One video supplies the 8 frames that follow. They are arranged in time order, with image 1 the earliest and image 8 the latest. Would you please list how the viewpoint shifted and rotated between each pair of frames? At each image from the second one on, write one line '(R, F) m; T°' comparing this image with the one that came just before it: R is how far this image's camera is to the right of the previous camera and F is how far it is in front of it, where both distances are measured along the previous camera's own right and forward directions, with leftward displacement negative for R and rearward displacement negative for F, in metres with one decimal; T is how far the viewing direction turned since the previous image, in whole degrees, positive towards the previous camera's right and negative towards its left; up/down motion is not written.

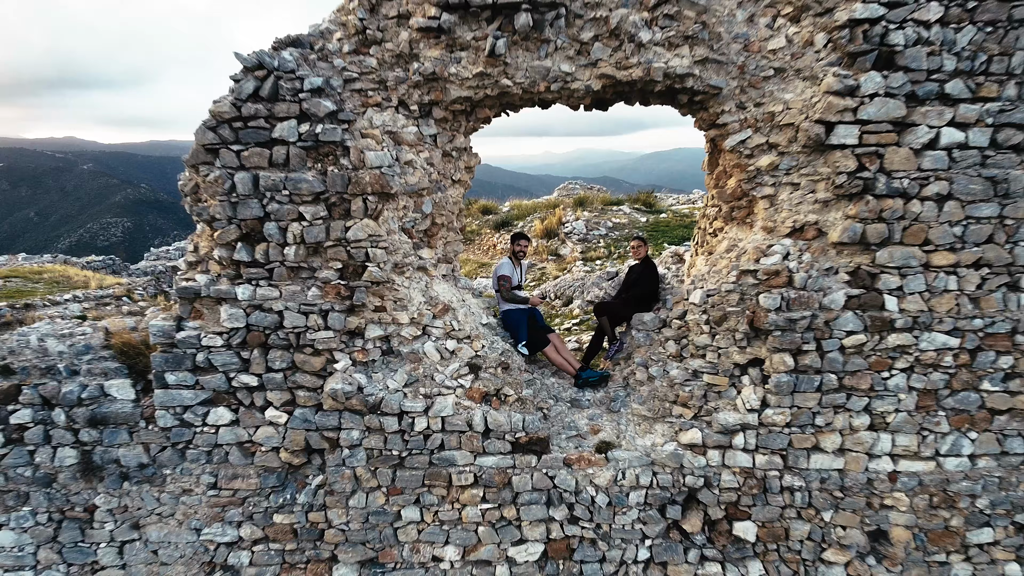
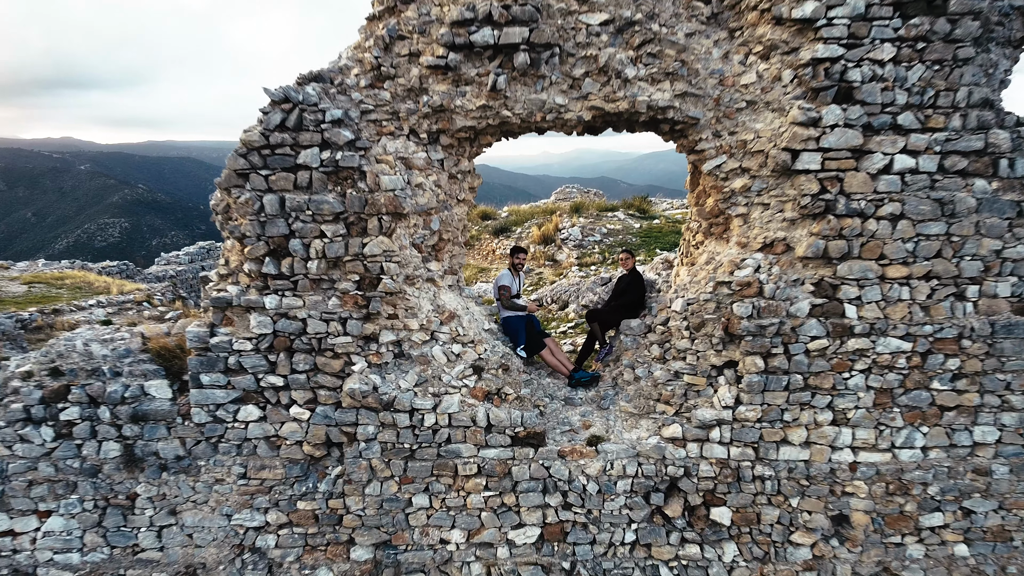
(0.0, -0.3) m; 0°
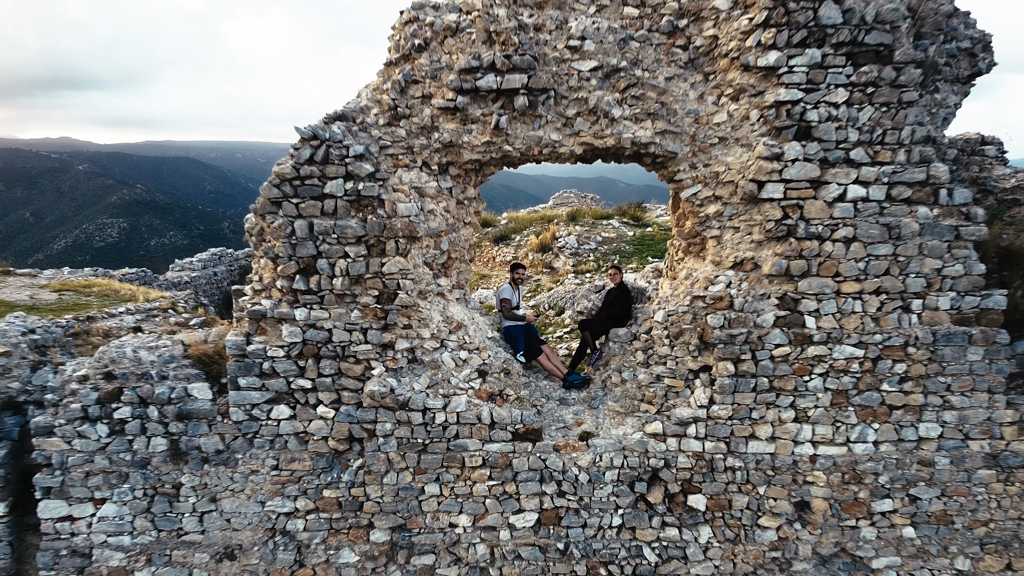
(0.0, -0.4) m; 0°
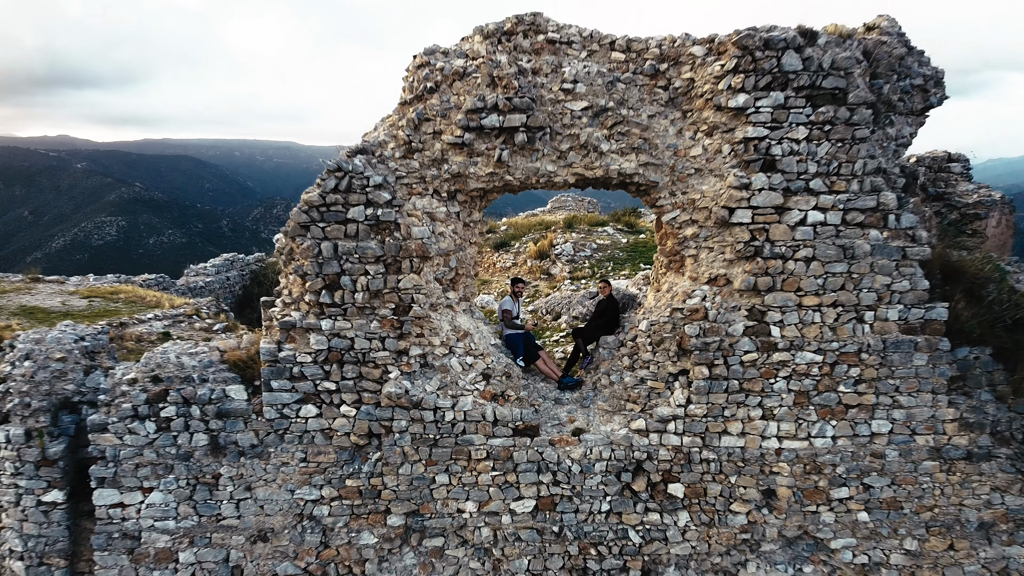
(0.0, -0.5) m; 0°
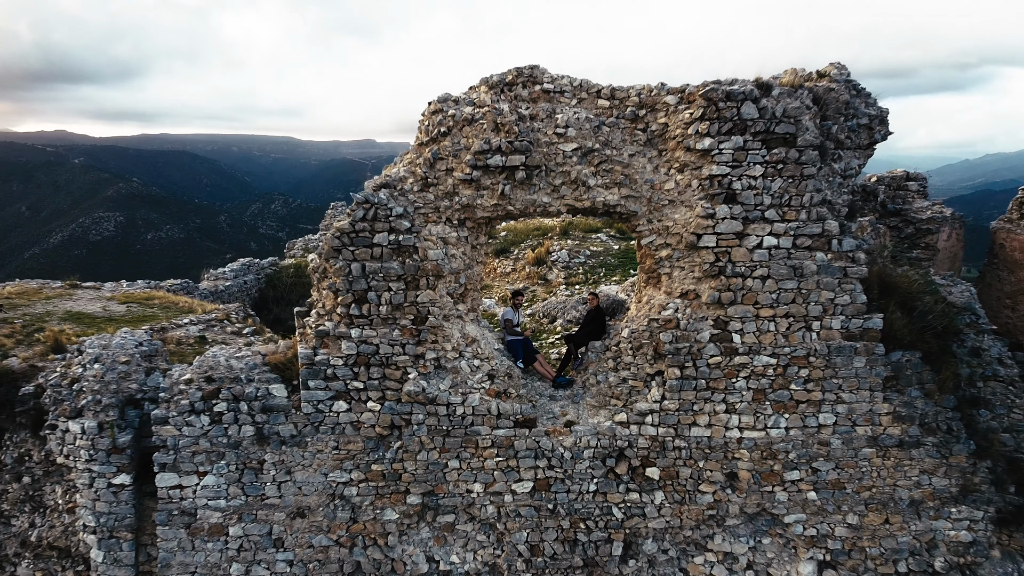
(0.0, -0.7) m; 0°
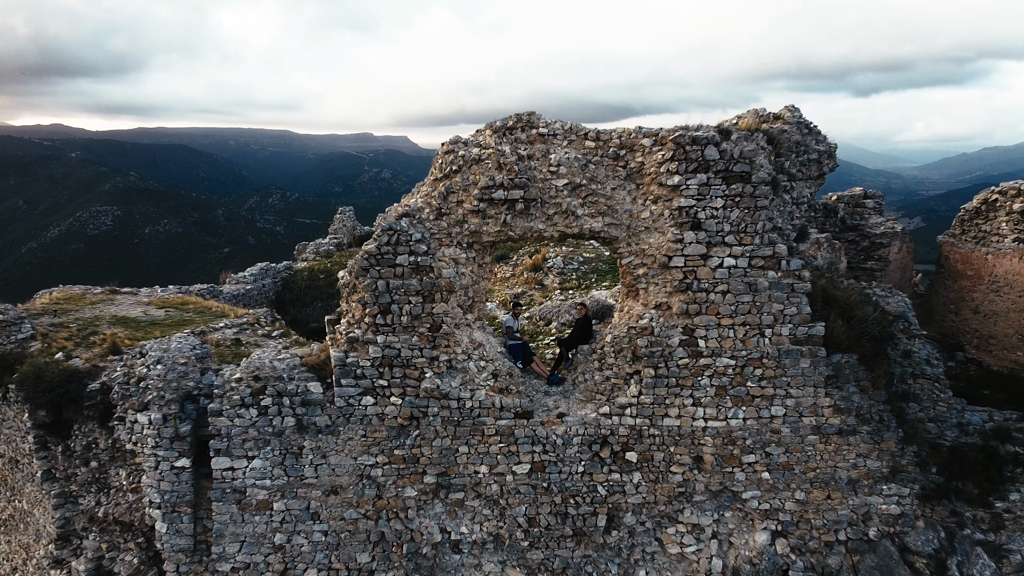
(0.0, -0.9) m; 0°
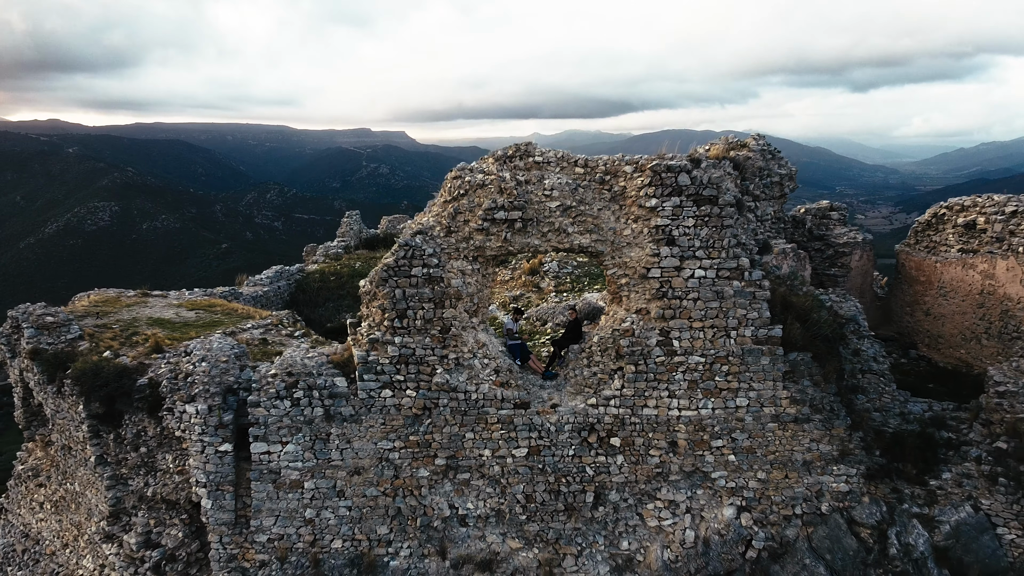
(0.0, -0.9) m; 0°
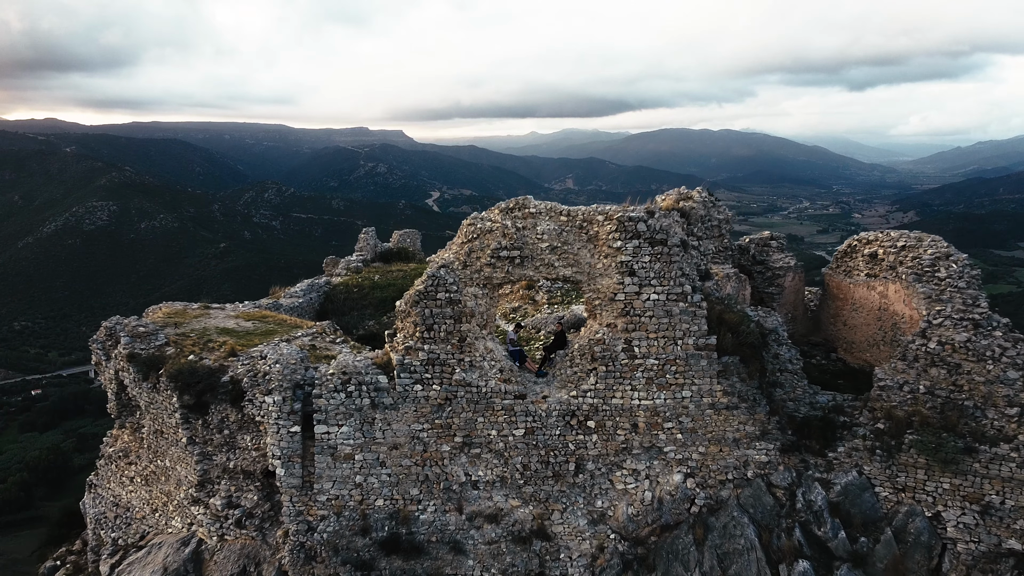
(-0.1, -2.1) m; 0°
